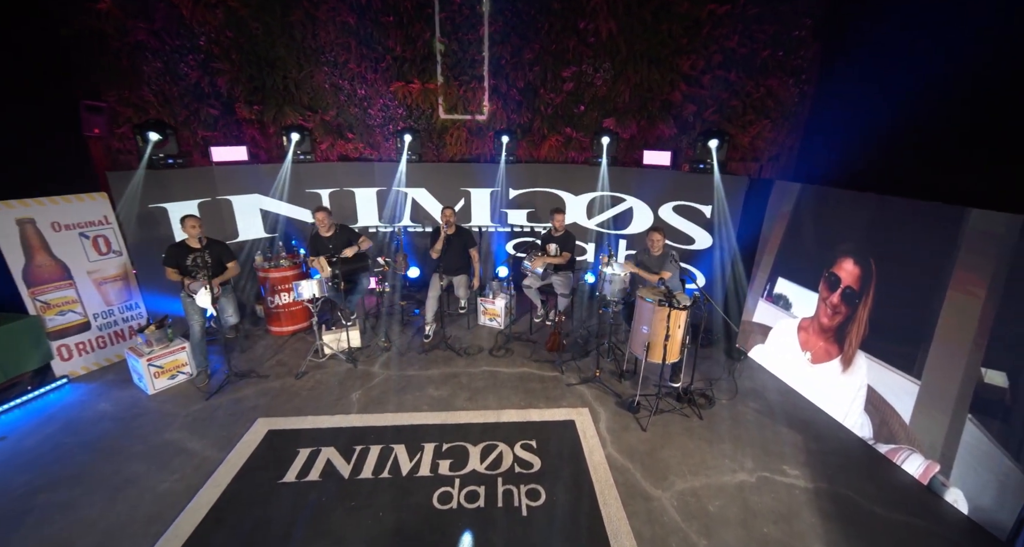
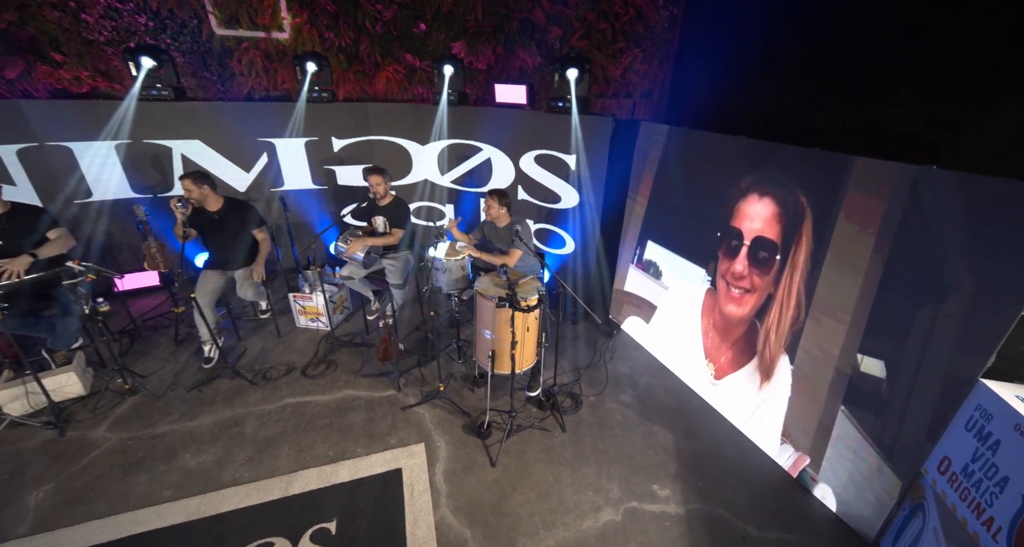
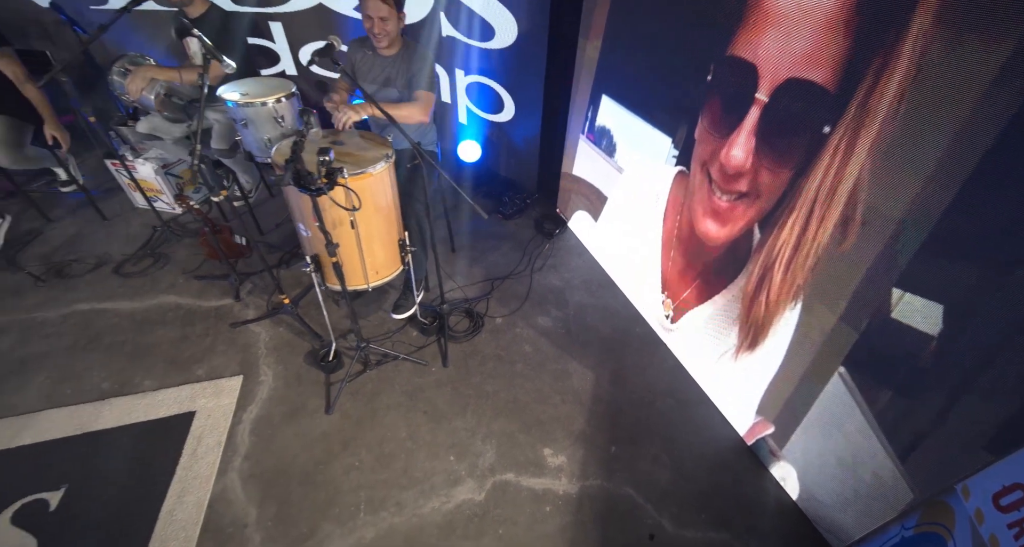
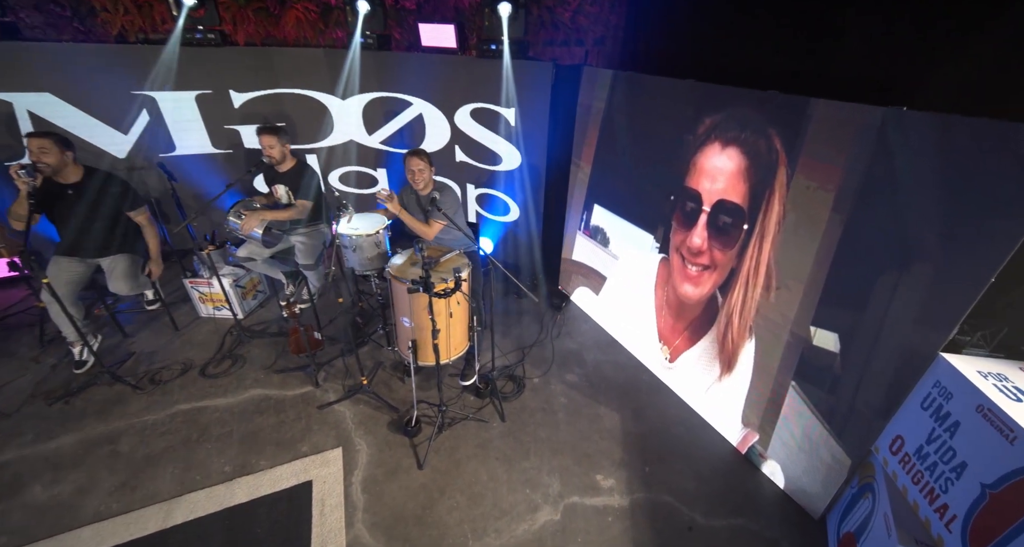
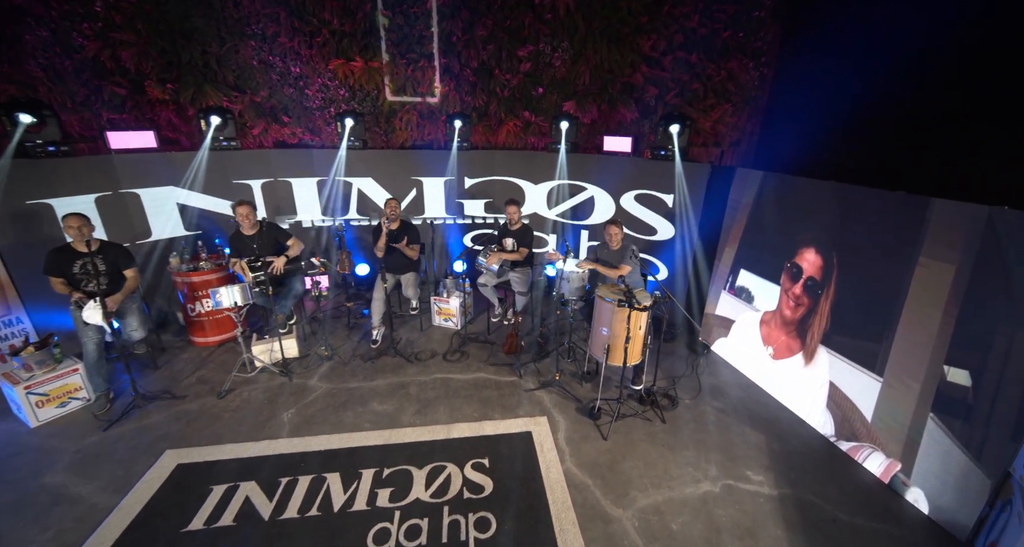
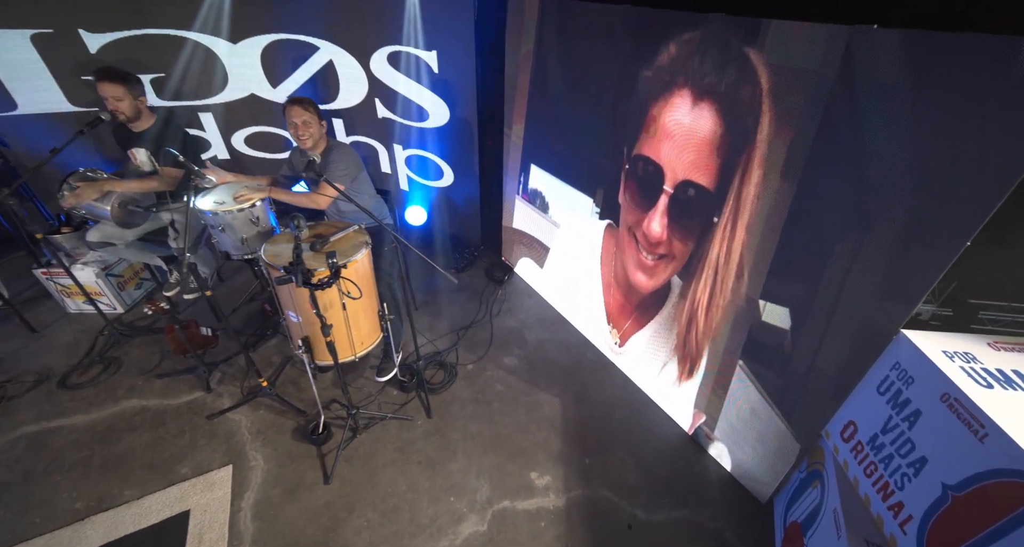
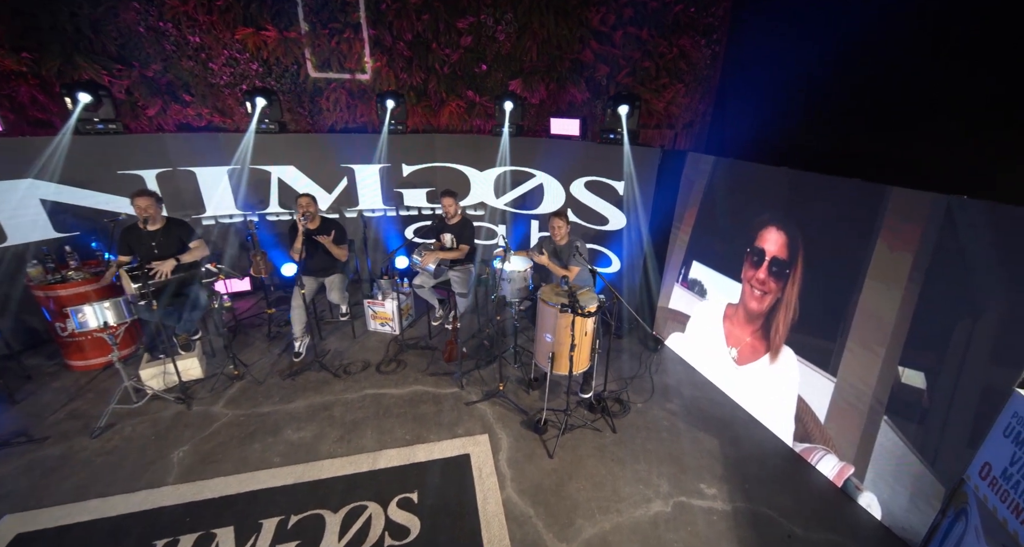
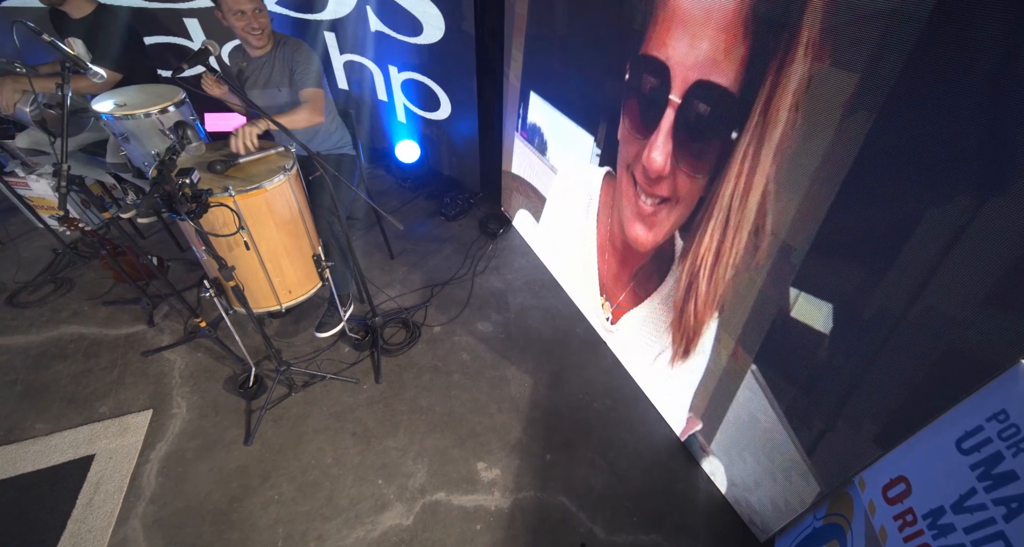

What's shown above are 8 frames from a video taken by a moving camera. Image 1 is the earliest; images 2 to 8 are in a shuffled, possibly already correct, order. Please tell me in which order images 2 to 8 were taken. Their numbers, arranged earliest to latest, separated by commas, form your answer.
5, 7, 2, 4, 6, 8, 3
